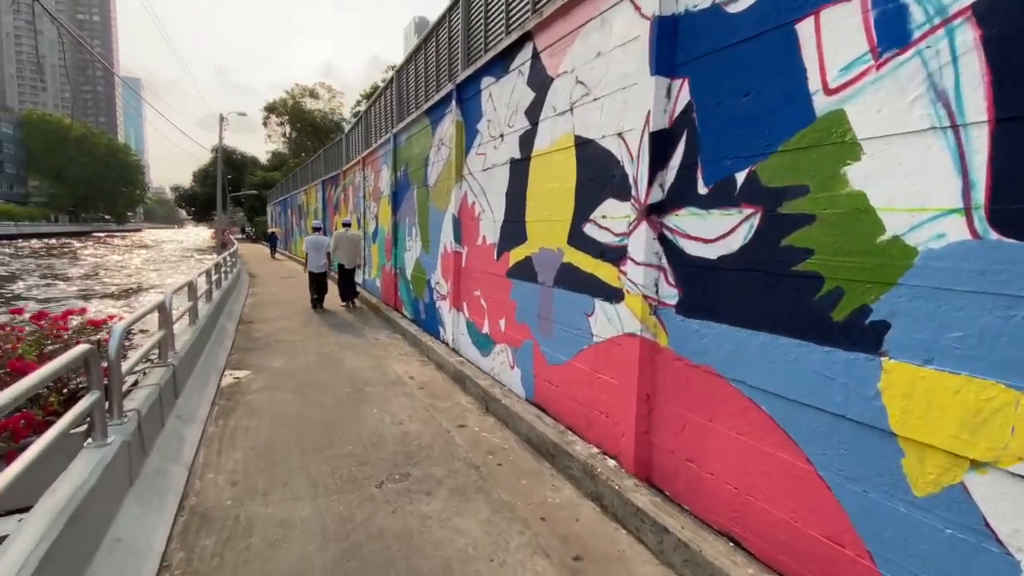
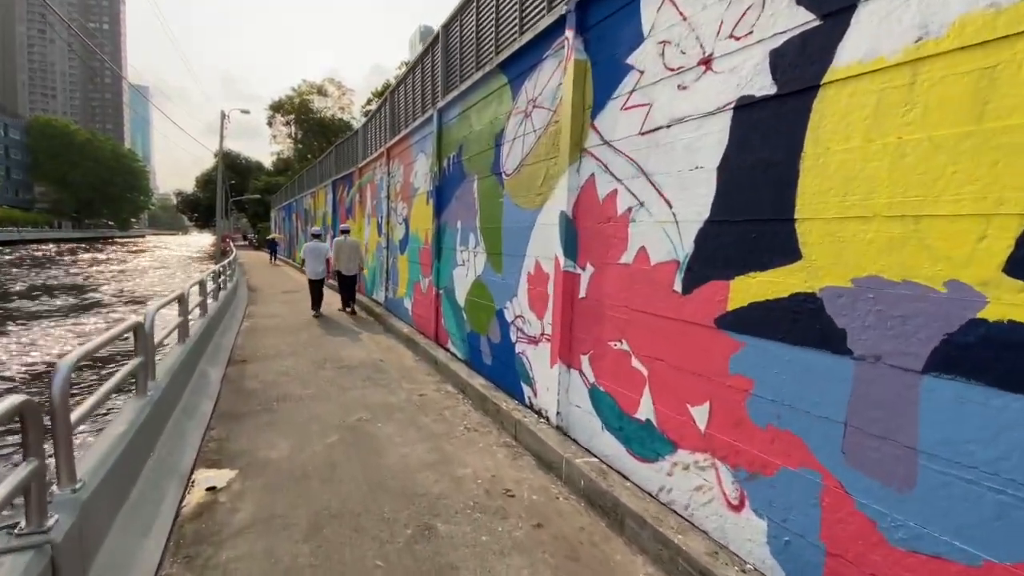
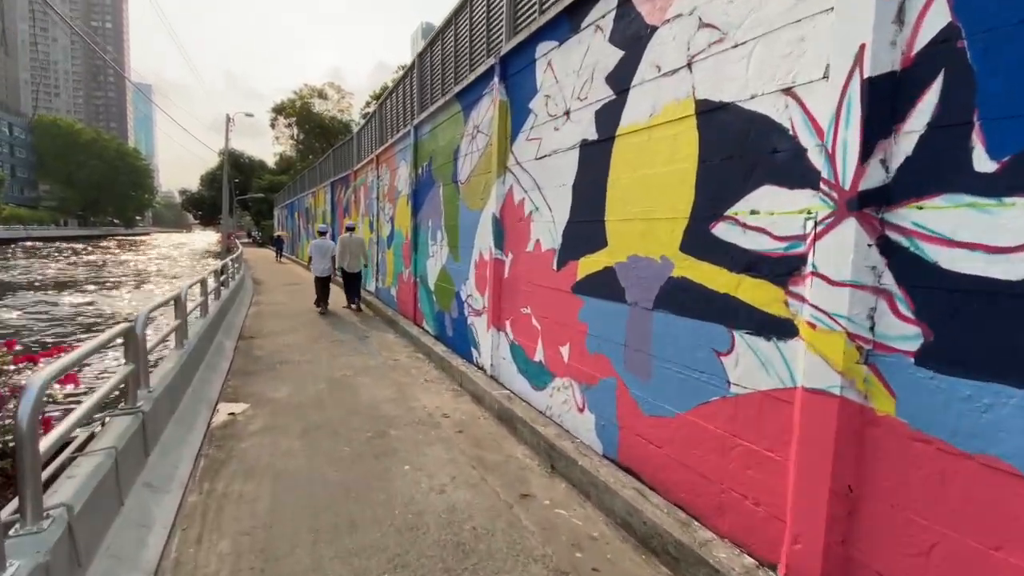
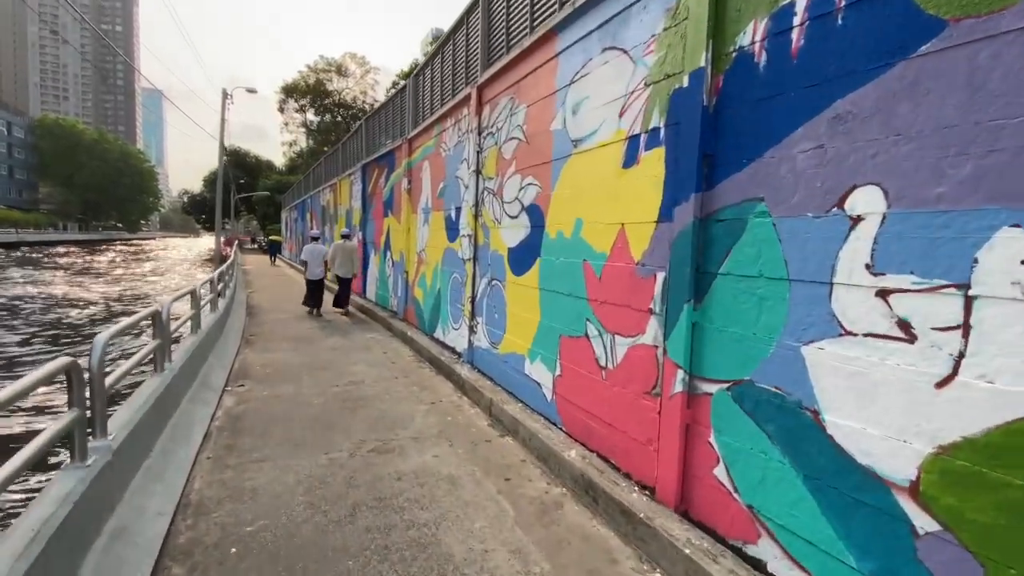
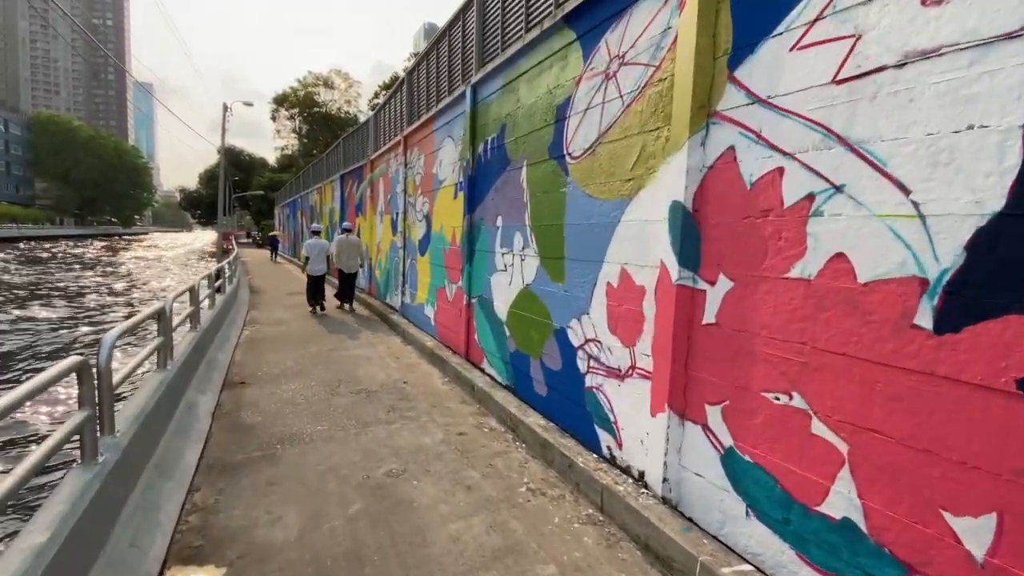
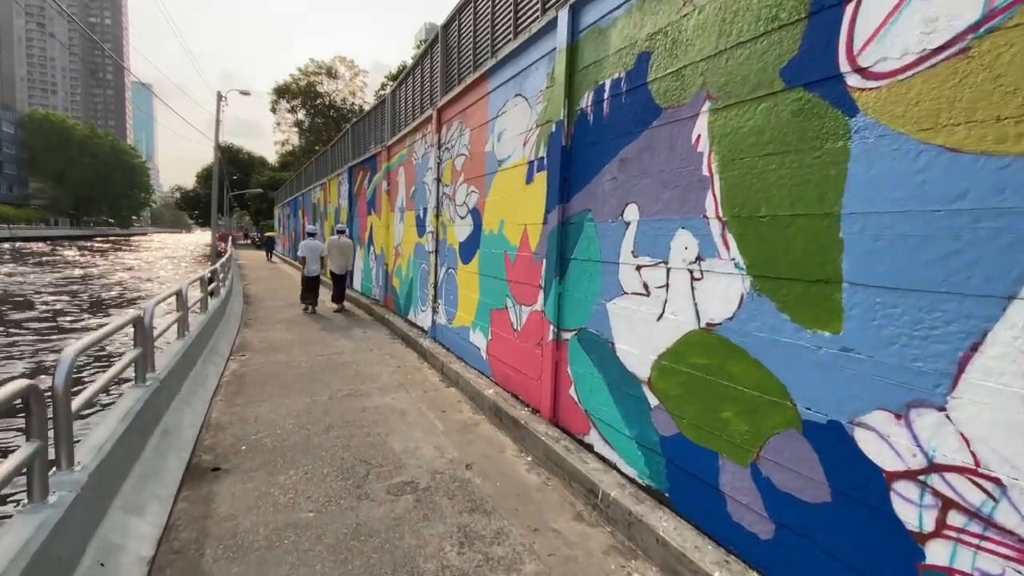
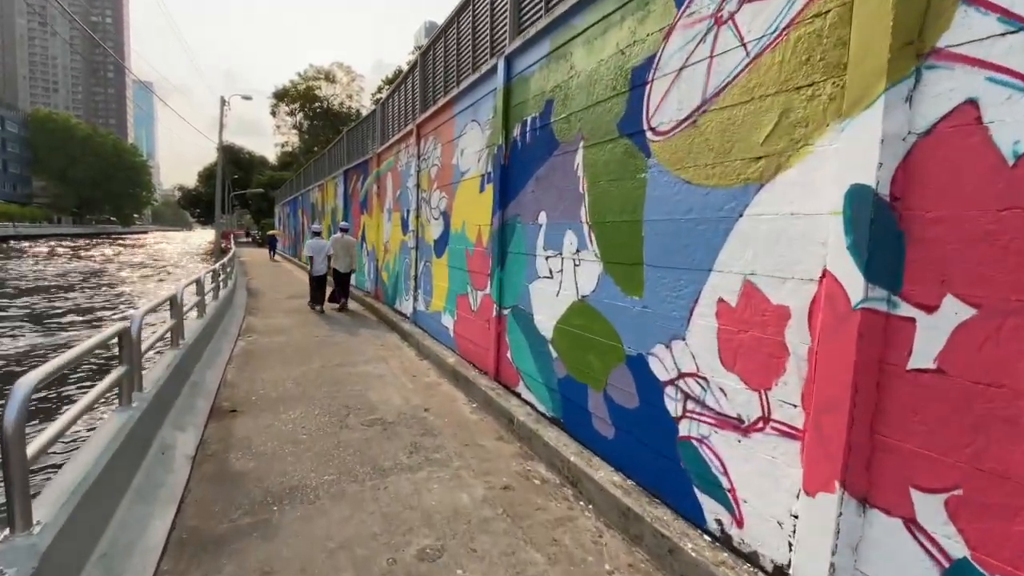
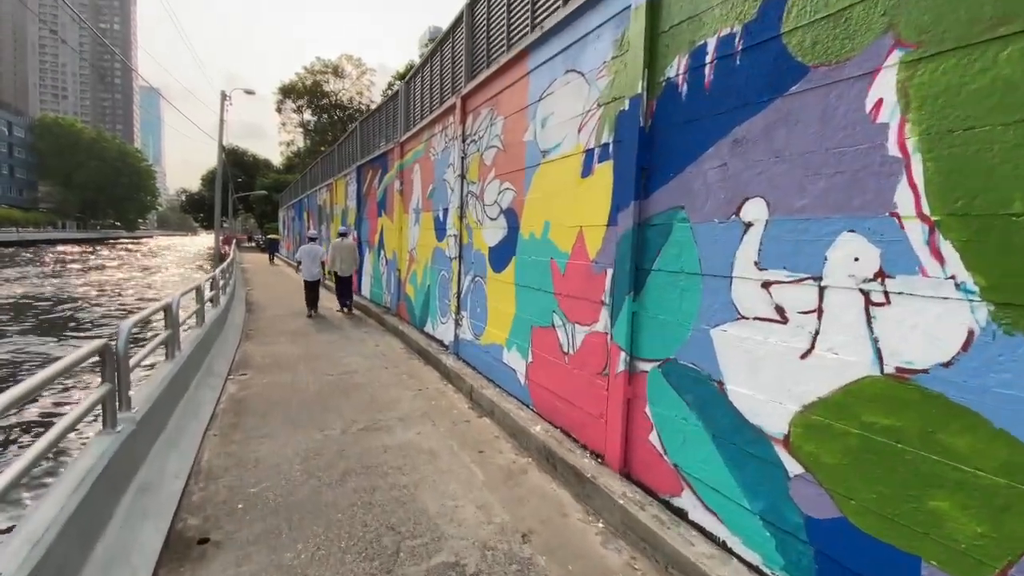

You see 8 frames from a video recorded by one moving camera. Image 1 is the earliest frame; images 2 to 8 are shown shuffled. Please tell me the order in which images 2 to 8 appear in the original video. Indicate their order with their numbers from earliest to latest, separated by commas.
3, 2, 5, 7, 6, 8, 4
